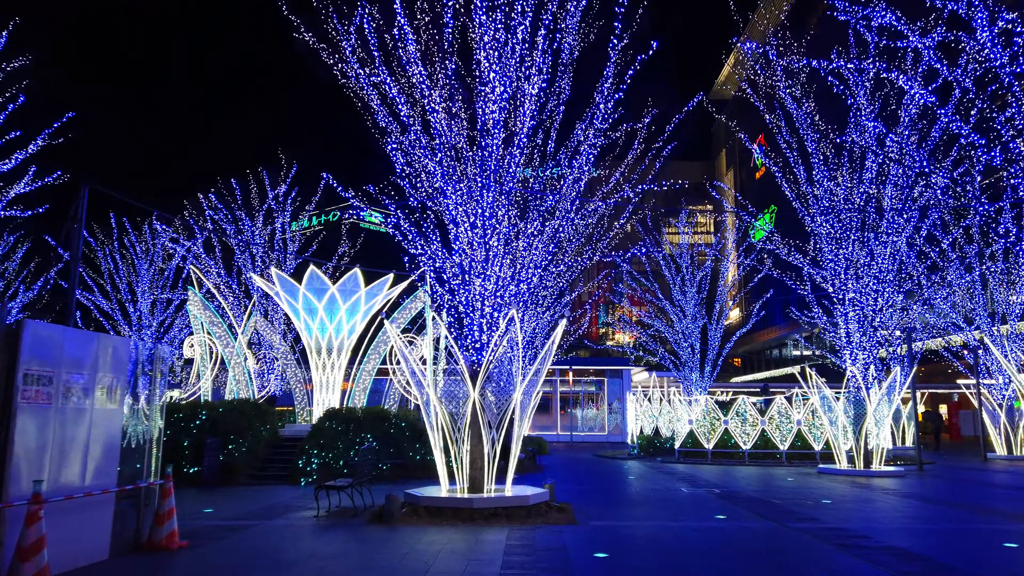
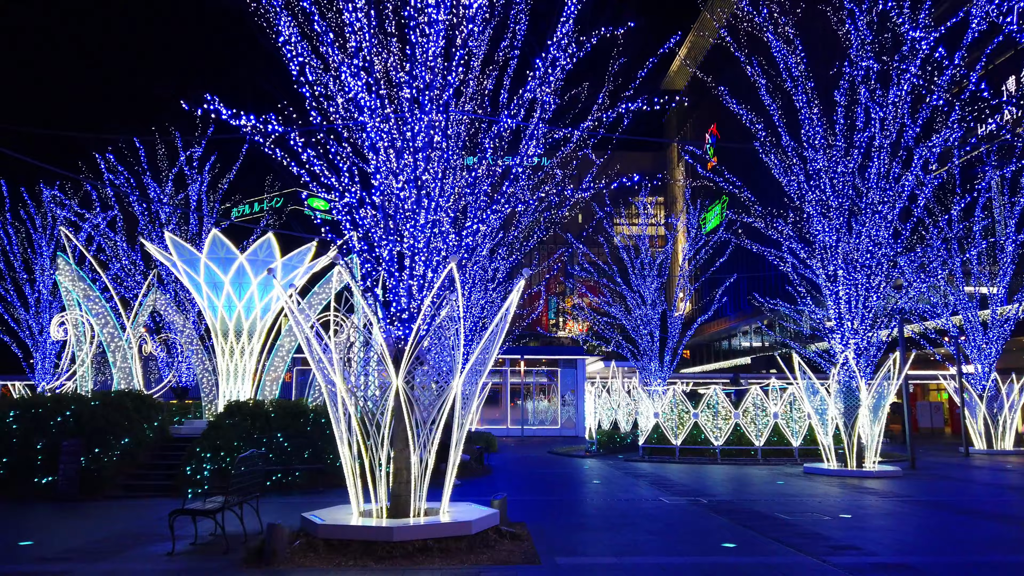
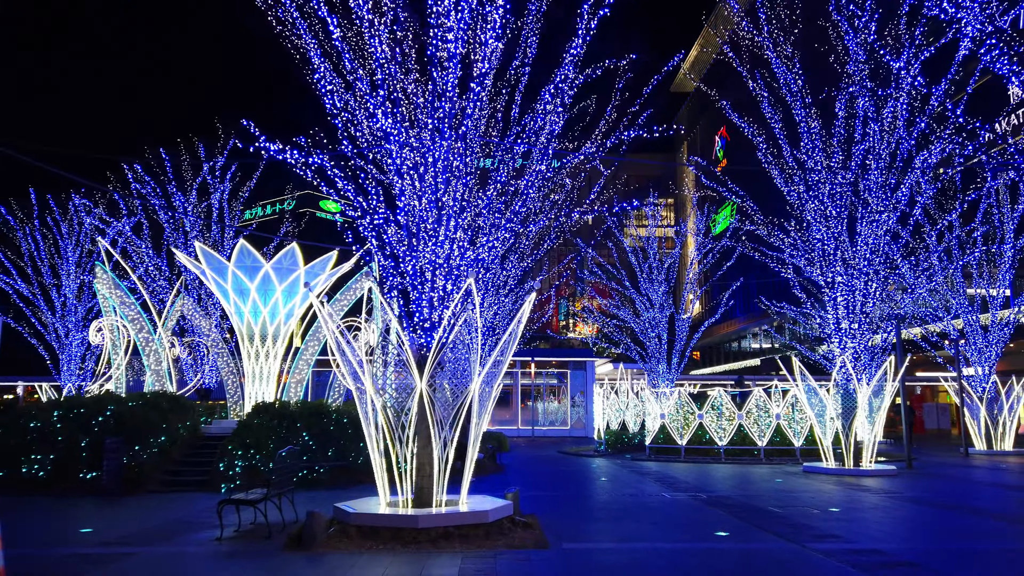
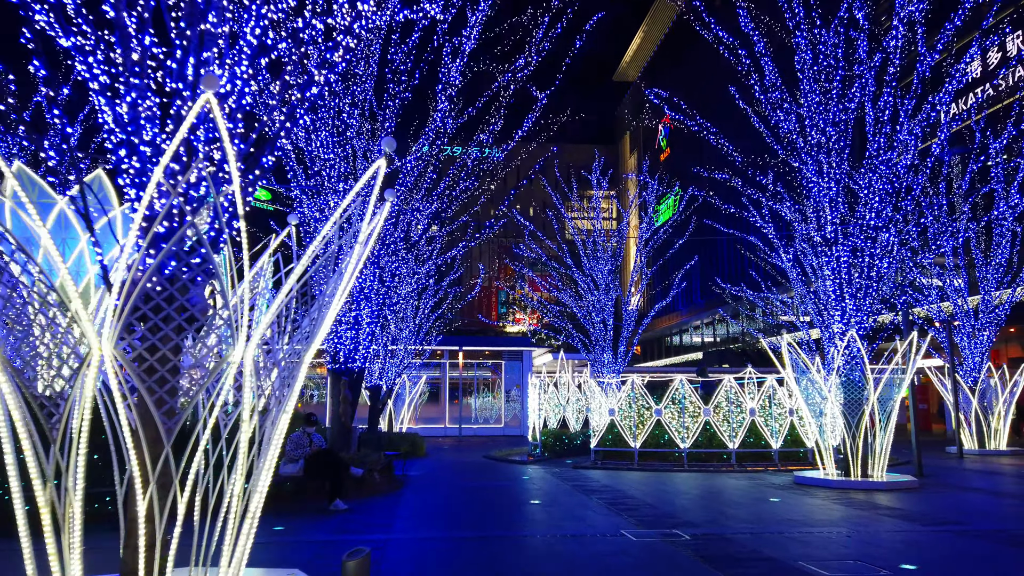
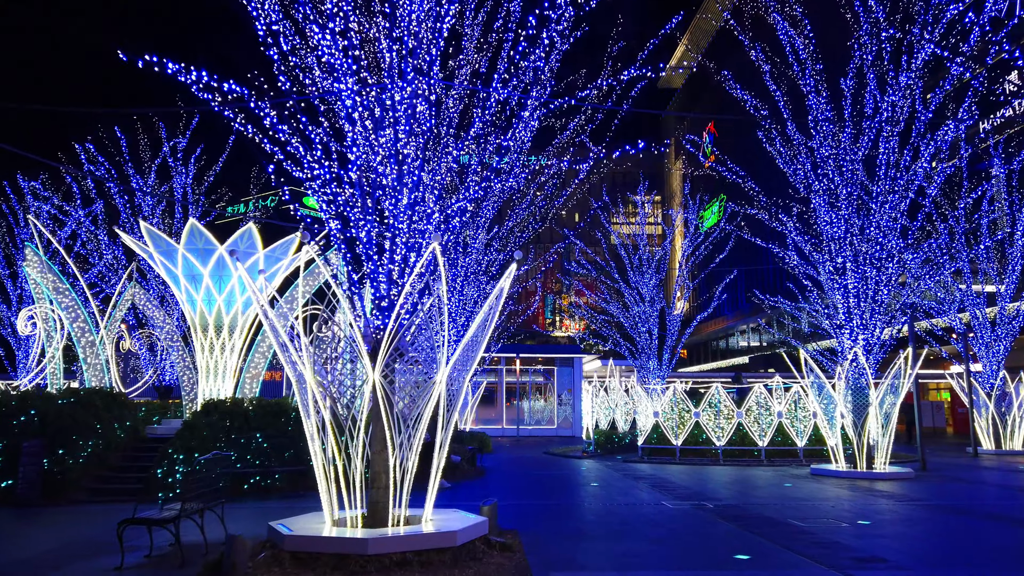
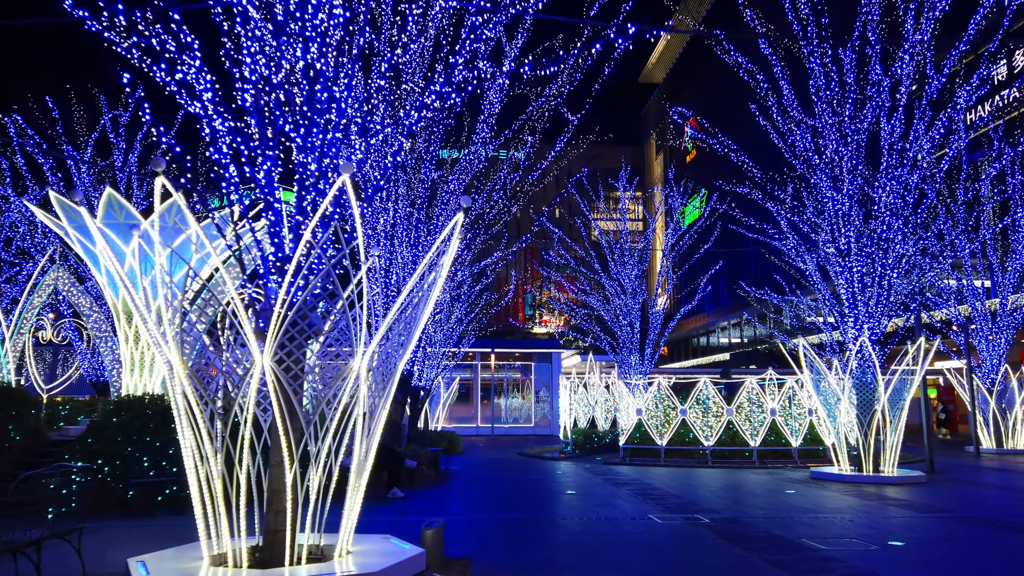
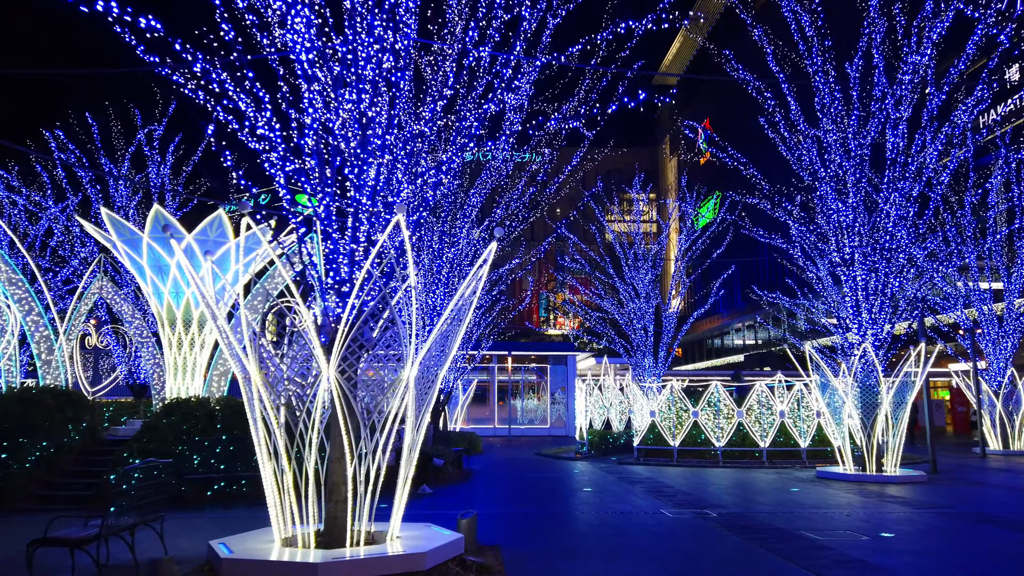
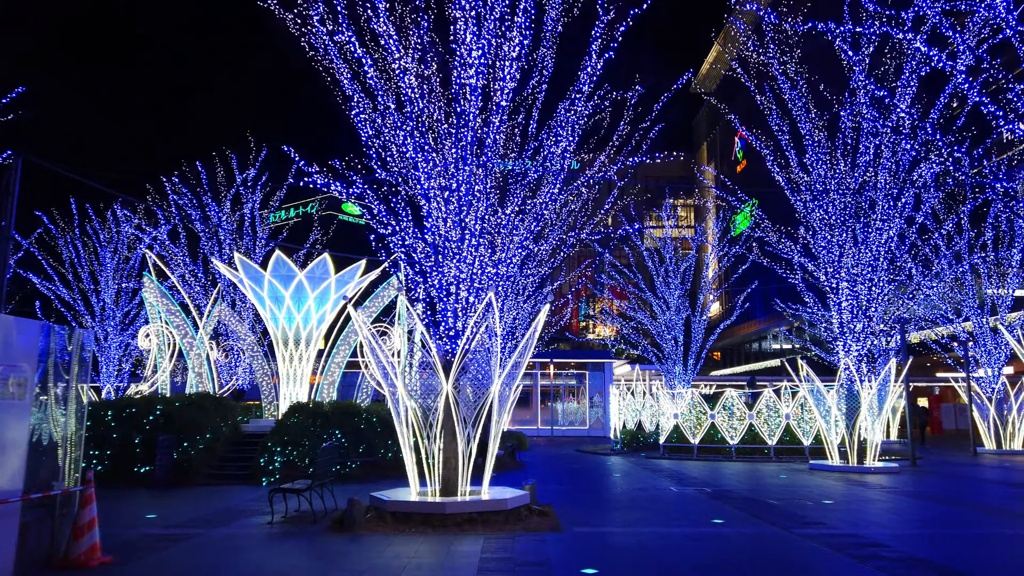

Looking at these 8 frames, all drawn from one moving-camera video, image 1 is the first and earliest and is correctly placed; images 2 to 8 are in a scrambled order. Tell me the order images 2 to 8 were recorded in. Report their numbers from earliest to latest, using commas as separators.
8, 3, 2, 5, 7, 6, 4
